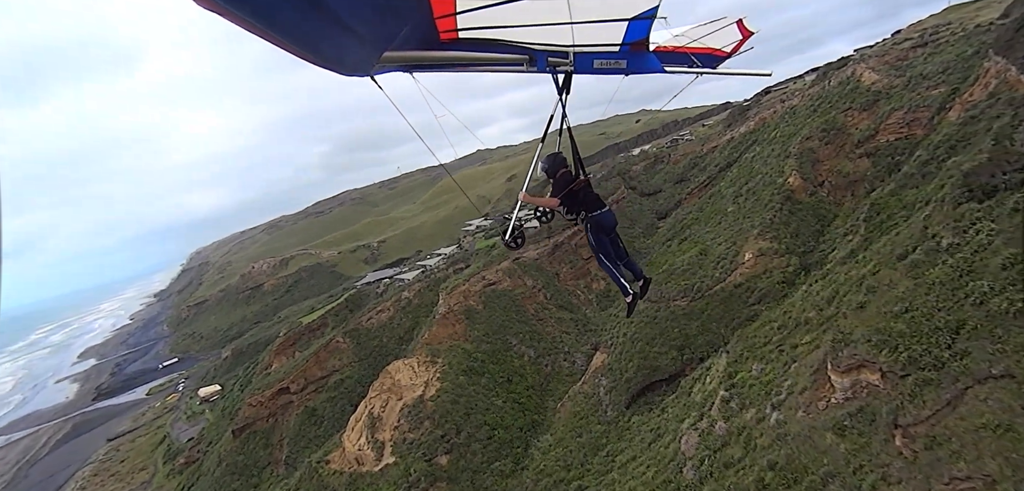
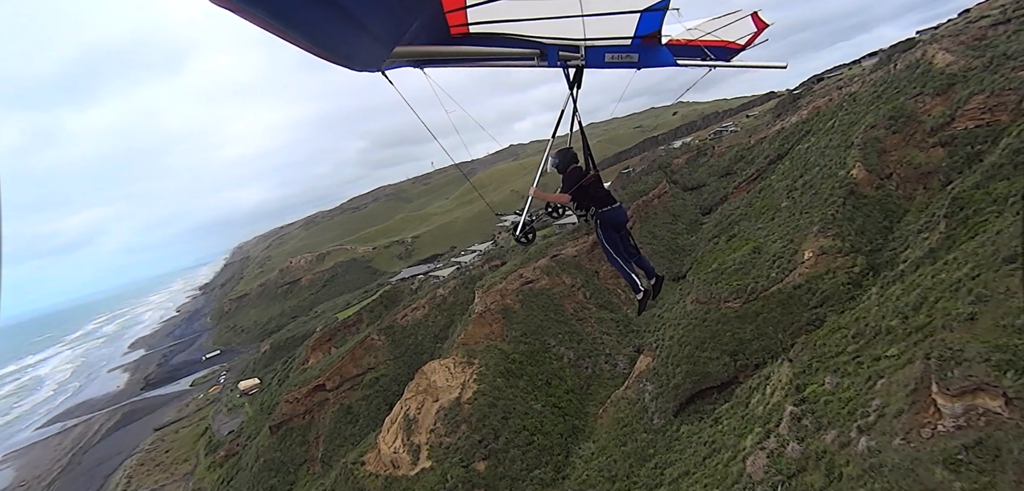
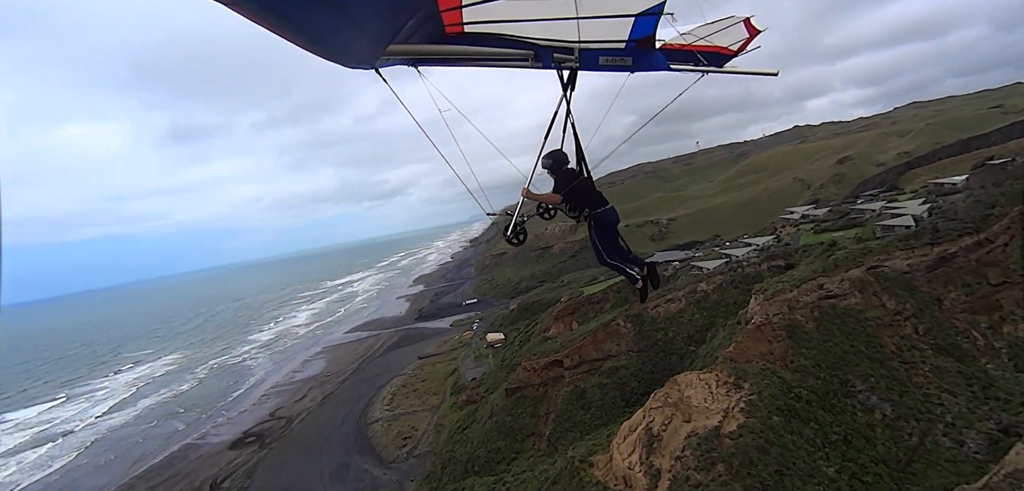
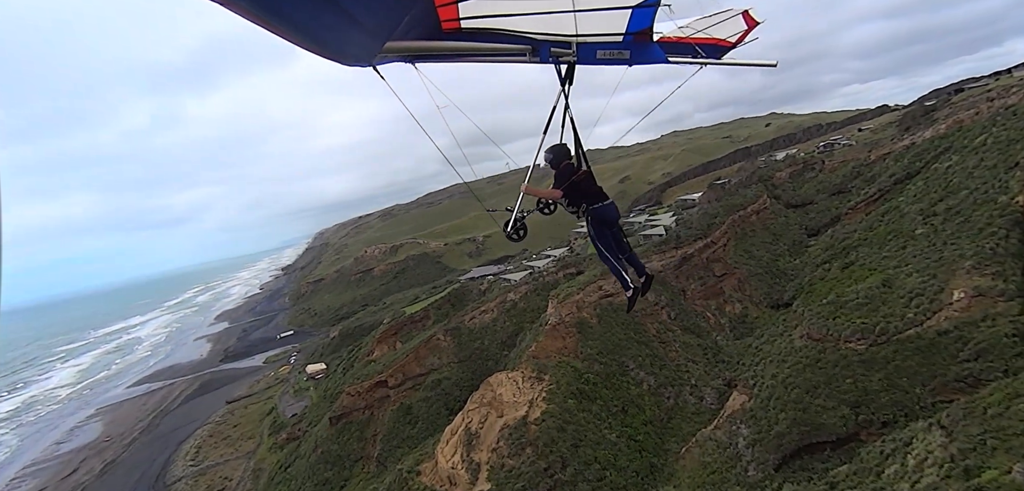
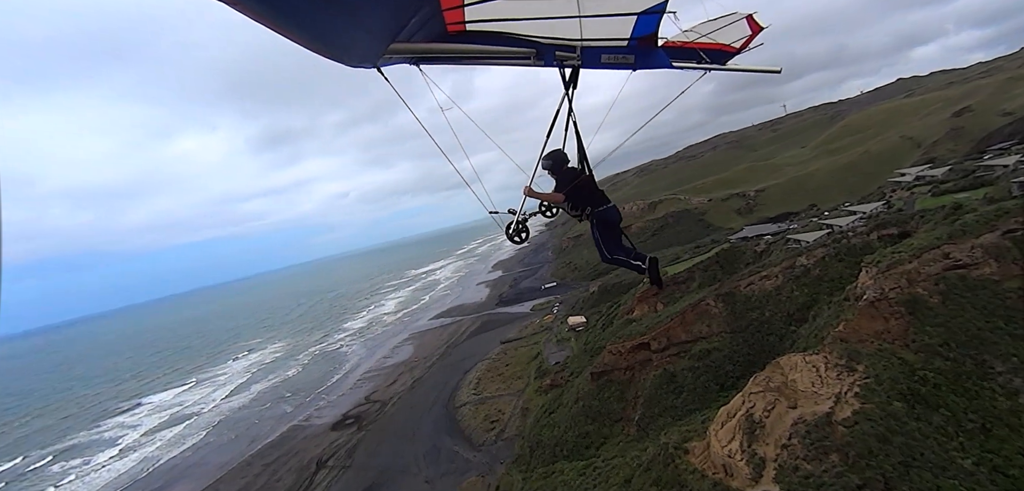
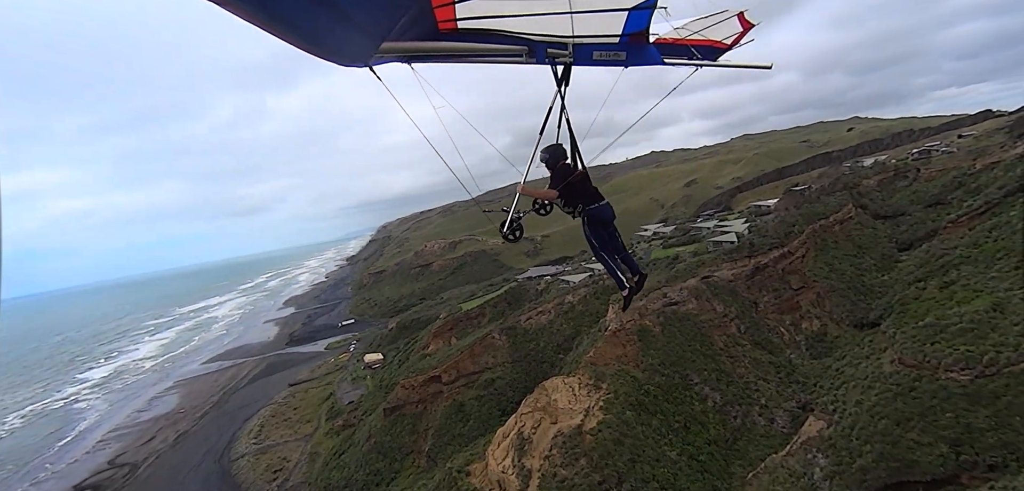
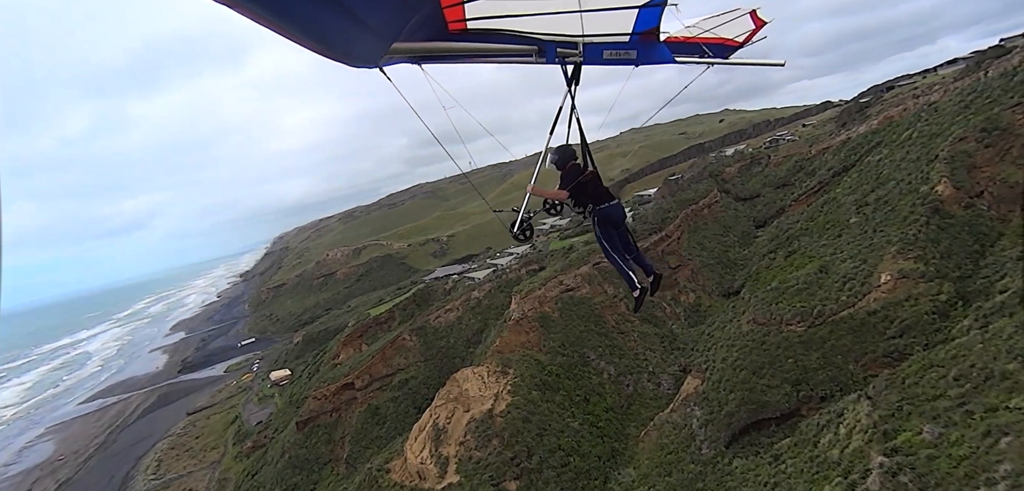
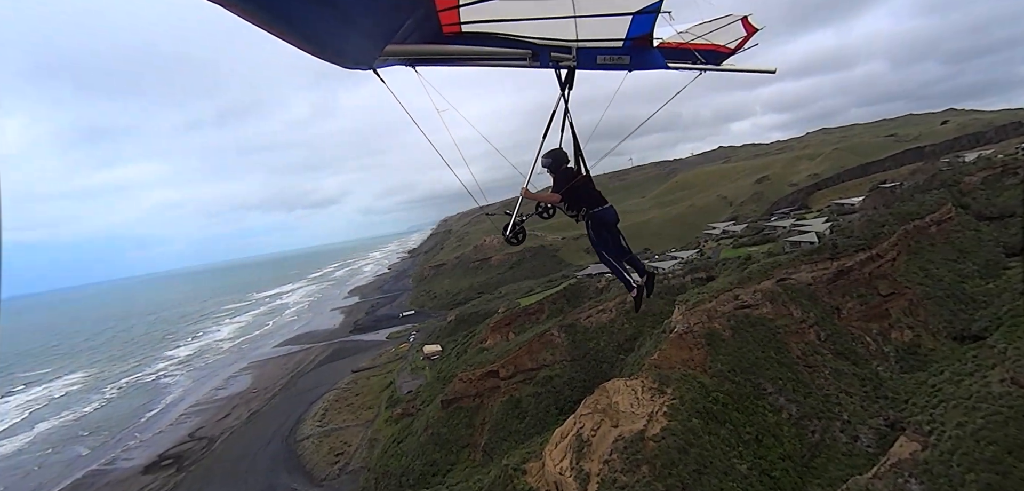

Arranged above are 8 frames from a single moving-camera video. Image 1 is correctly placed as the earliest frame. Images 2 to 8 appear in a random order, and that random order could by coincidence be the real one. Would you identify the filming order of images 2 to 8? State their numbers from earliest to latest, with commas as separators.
2, 7, 4, 6, 8, 3, 5
